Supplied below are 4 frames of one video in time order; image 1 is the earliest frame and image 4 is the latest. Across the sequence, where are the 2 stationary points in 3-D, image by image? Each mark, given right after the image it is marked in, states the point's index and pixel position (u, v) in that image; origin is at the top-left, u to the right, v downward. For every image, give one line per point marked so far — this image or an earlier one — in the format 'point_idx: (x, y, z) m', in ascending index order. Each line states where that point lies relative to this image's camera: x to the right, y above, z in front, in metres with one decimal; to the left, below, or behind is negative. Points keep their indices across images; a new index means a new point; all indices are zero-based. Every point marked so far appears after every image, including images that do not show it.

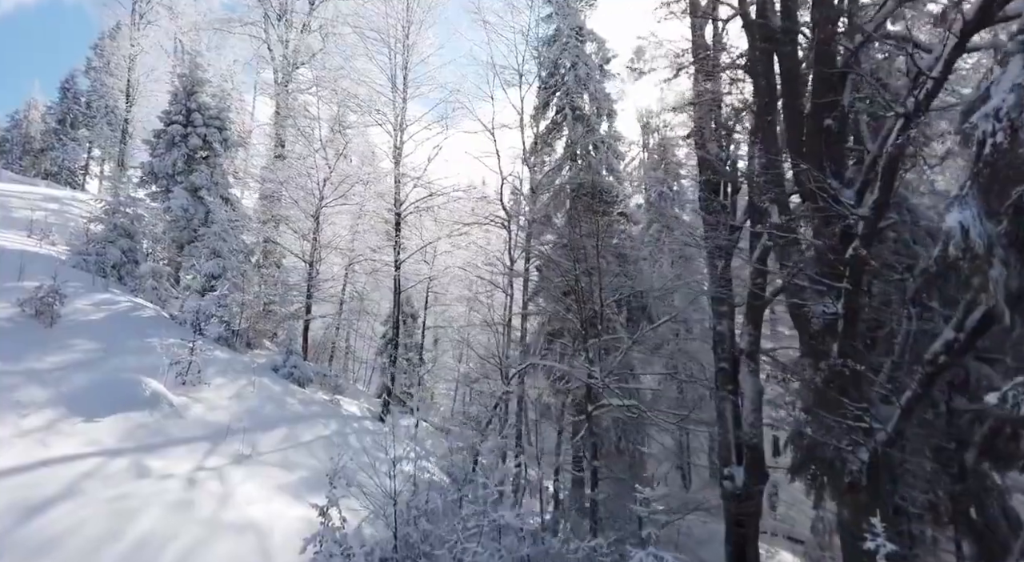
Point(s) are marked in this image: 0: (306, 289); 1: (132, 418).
0: (-4.7, -0.2, +14.5) m
1: (-4.2, -1.5, +7.0) m
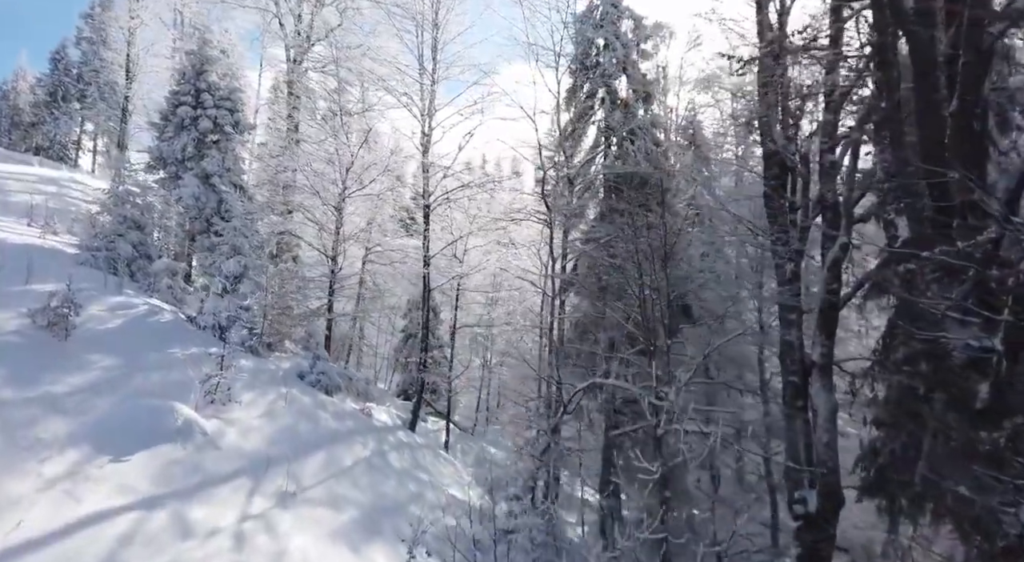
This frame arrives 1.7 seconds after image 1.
0: (-4.0, -0.1, +13.7) m
1: (-3.4, -1.7, +6.2) m
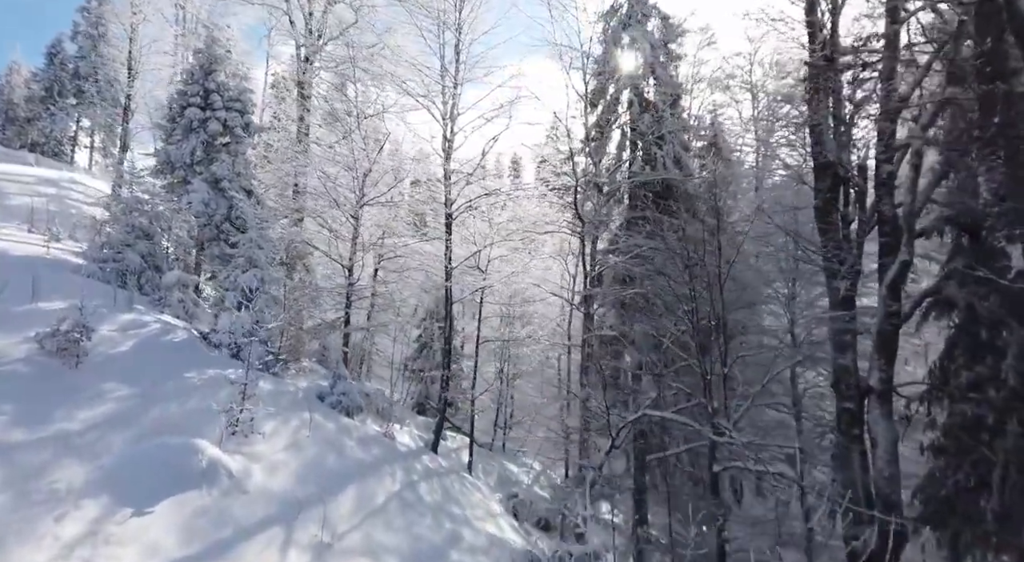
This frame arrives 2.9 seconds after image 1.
0: (-3.5, -0.3, +13.1) m
1: (-2.9, -2.0, +5.6) m
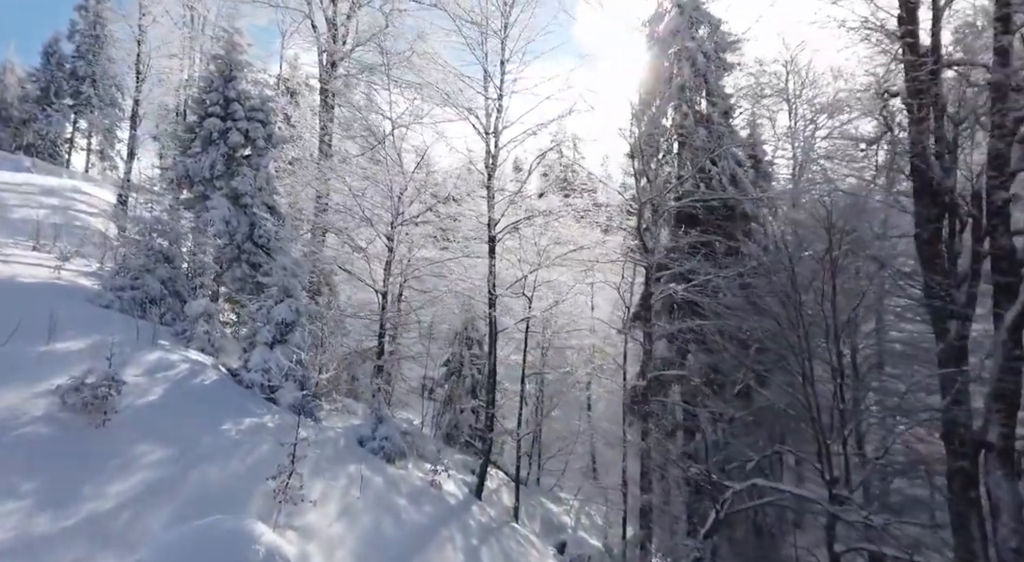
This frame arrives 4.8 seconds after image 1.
0: (-2.6, -0.8, +12.1) m
1: (-1.9, -2.4, +4.6) m
